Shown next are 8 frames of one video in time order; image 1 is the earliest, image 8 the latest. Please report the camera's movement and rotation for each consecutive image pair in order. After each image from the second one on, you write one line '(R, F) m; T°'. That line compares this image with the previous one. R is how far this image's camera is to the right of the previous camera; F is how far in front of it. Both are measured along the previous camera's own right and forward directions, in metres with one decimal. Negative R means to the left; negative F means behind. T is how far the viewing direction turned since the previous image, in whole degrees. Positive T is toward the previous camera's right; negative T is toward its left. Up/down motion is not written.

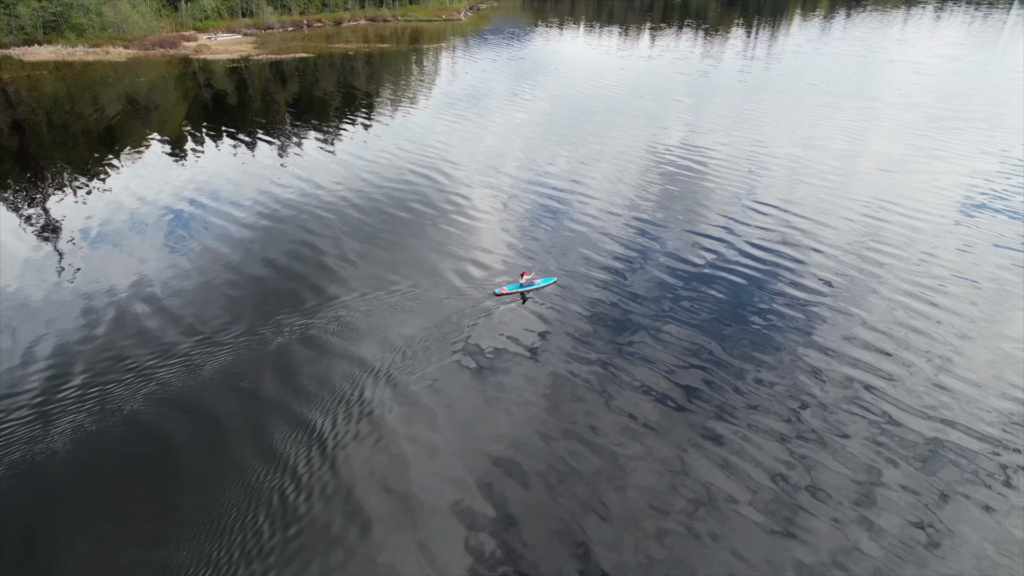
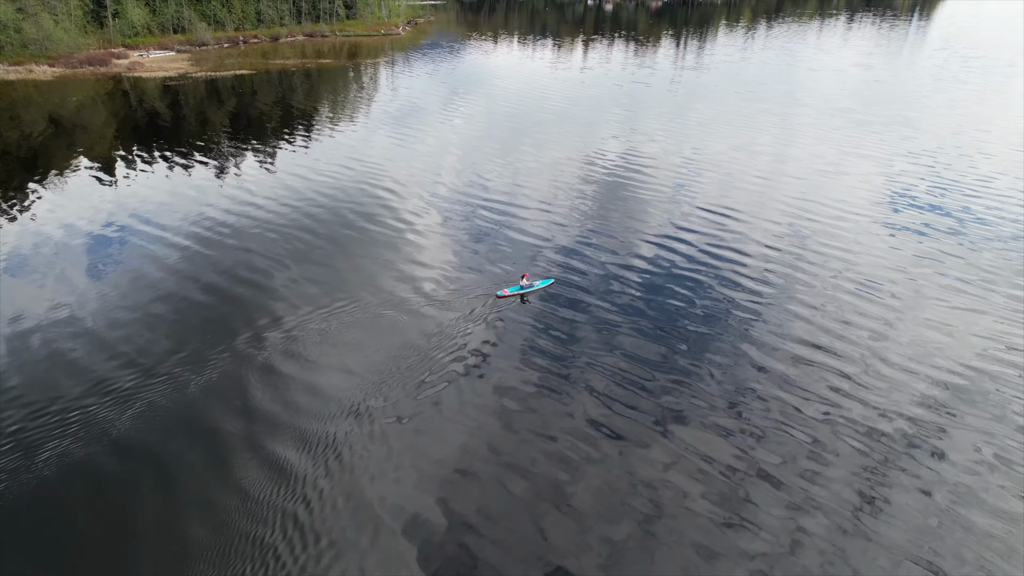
(-0.1, -0.1) m; +5°
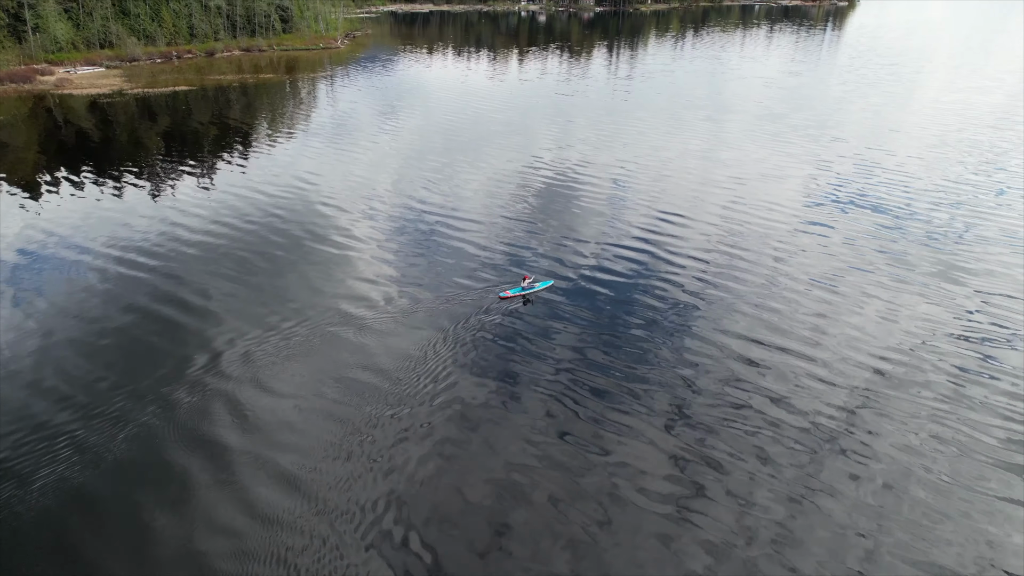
(-0.2, 0.0) m; +5°
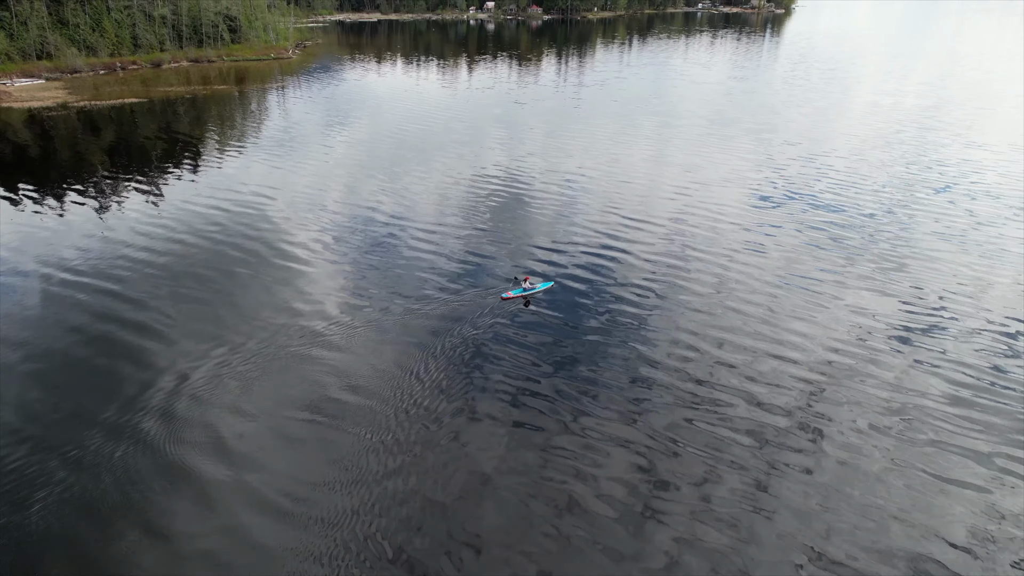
(-0.3, +0.1) m; +4°
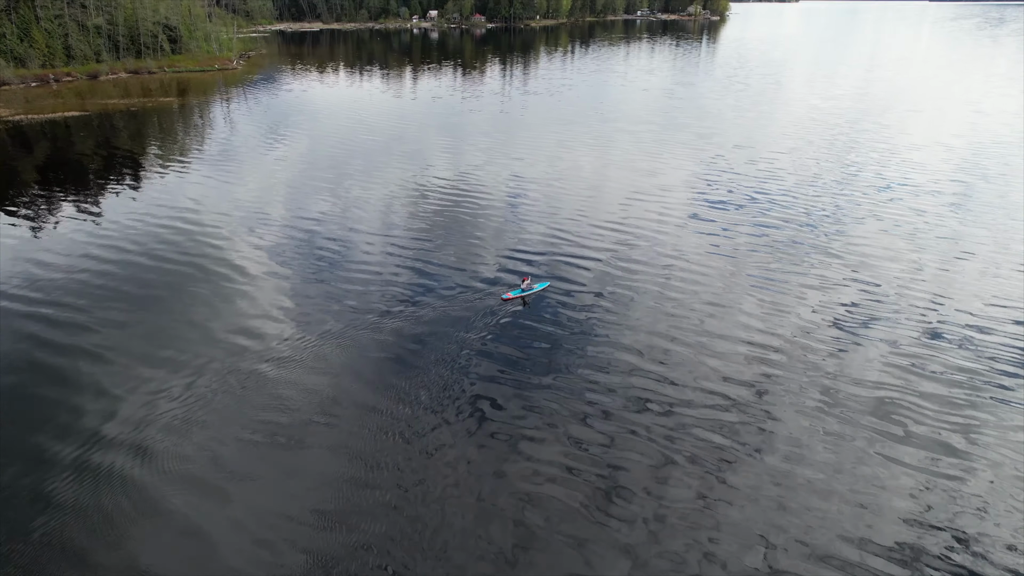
(-0.3, 0.0) m; +5°
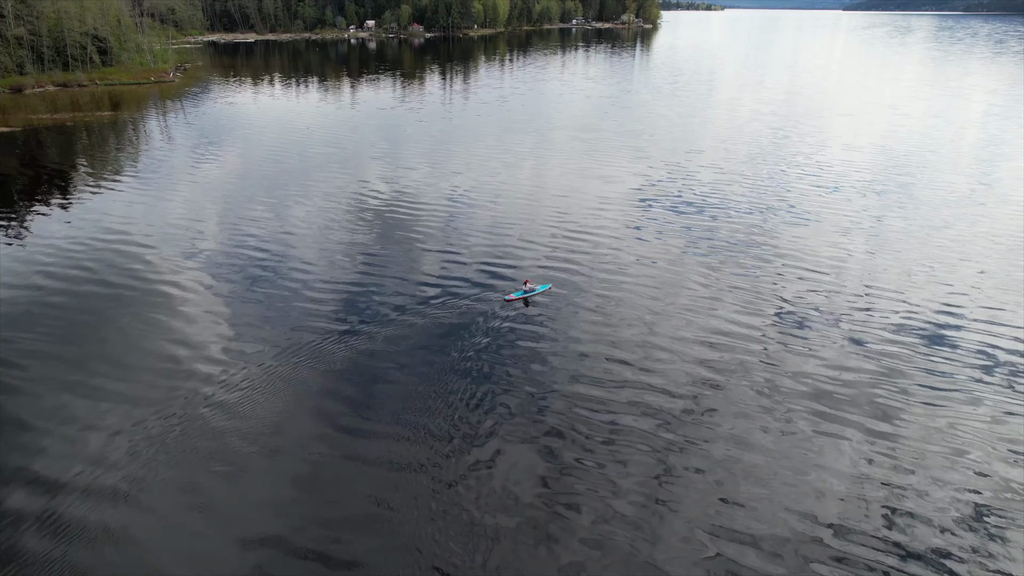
(-0.3, 0.0) m; +5°
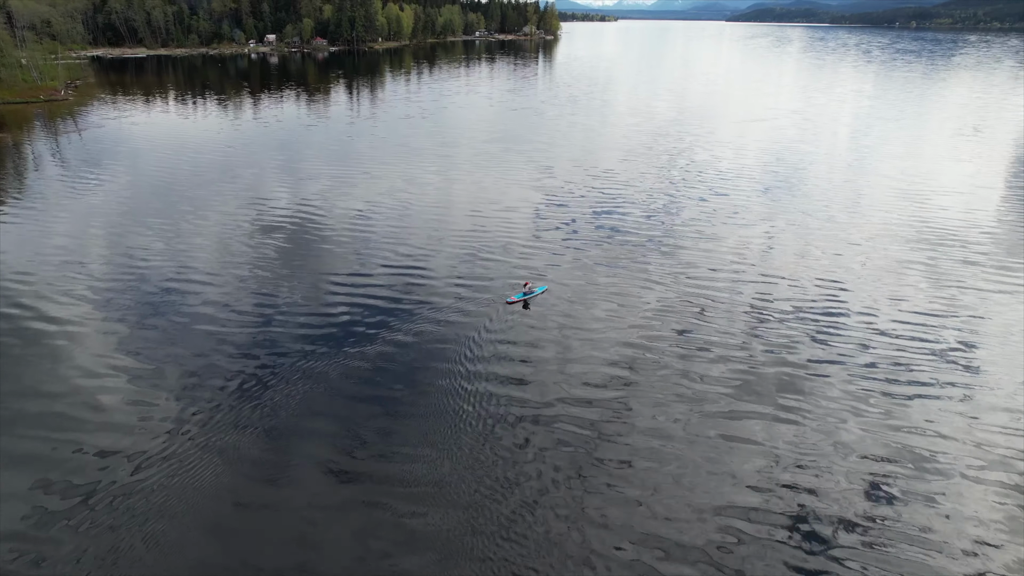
(-0.1, -0.2) m; +7°
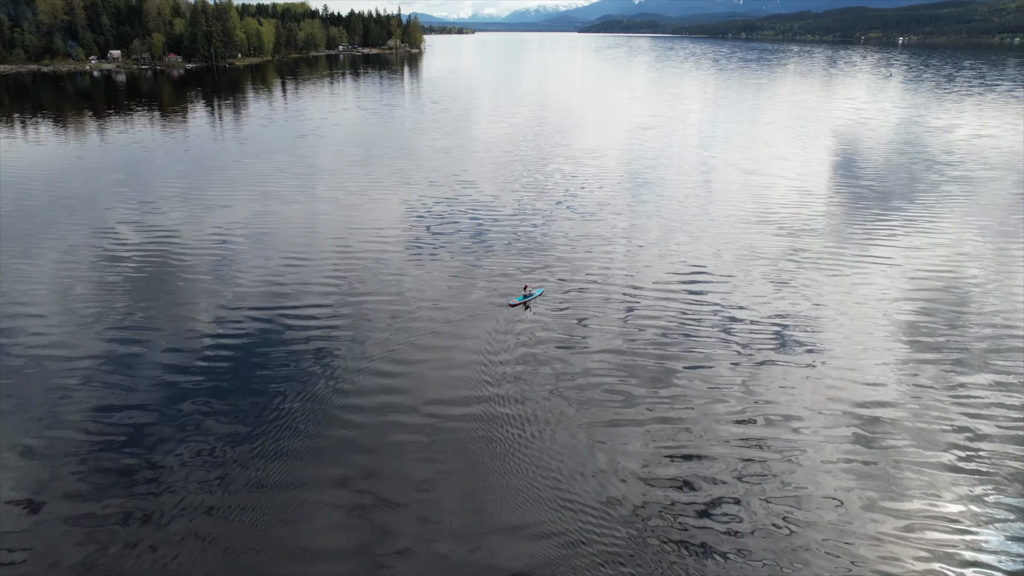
(-0.8, -0.1) m; +11°
